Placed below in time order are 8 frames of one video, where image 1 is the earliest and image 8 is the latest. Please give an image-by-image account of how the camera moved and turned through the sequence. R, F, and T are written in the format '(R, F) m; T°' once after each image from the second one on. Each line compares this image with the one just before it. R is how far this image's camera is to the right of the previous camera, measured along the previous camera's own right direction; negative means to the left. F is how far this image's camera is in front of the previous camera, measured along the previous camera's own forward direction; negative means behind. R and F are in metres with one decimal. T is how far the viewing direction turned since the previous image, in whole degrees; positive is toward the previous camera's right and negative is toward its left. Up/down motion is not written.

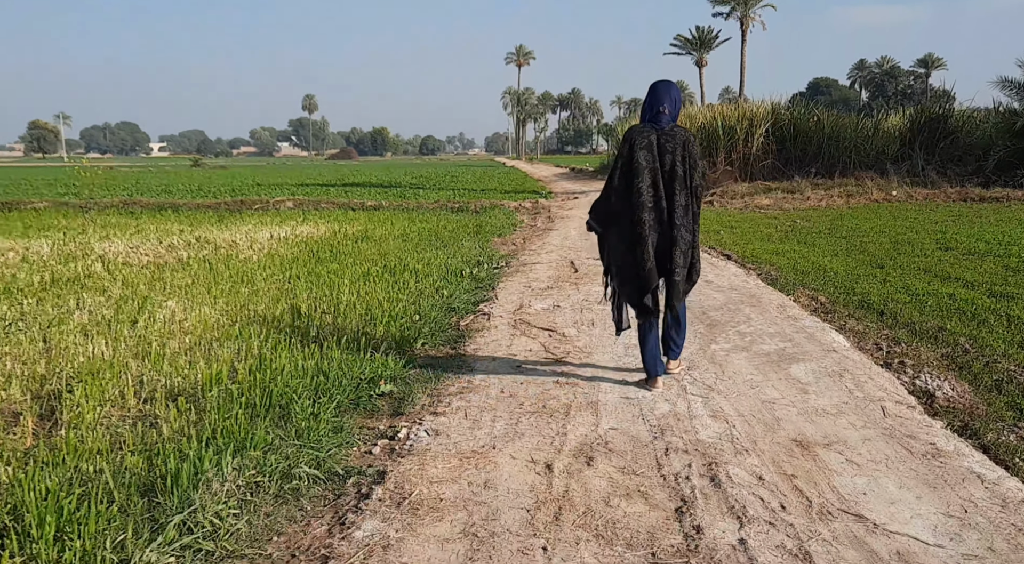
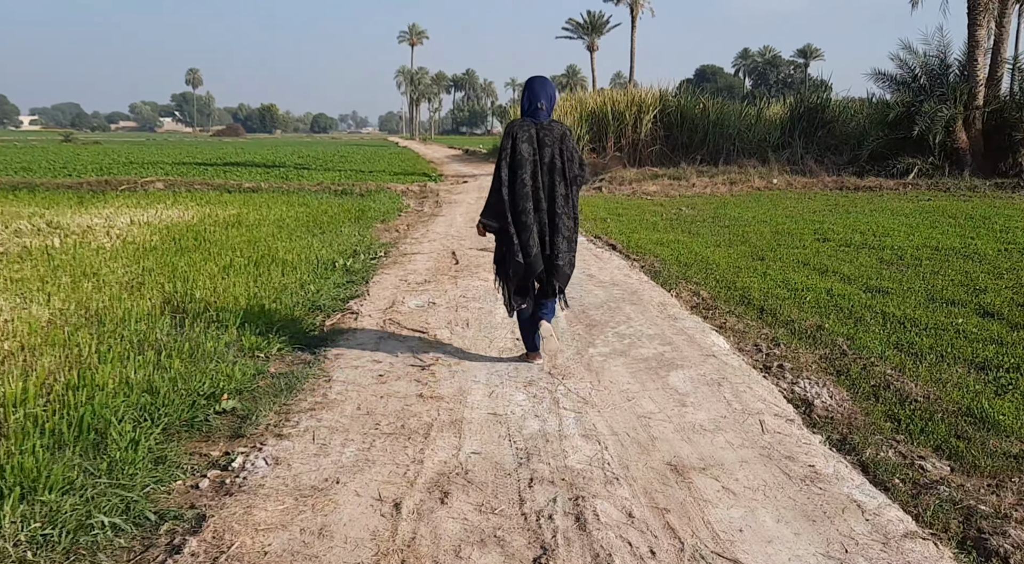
(+0.2, +0.5) m; +8°
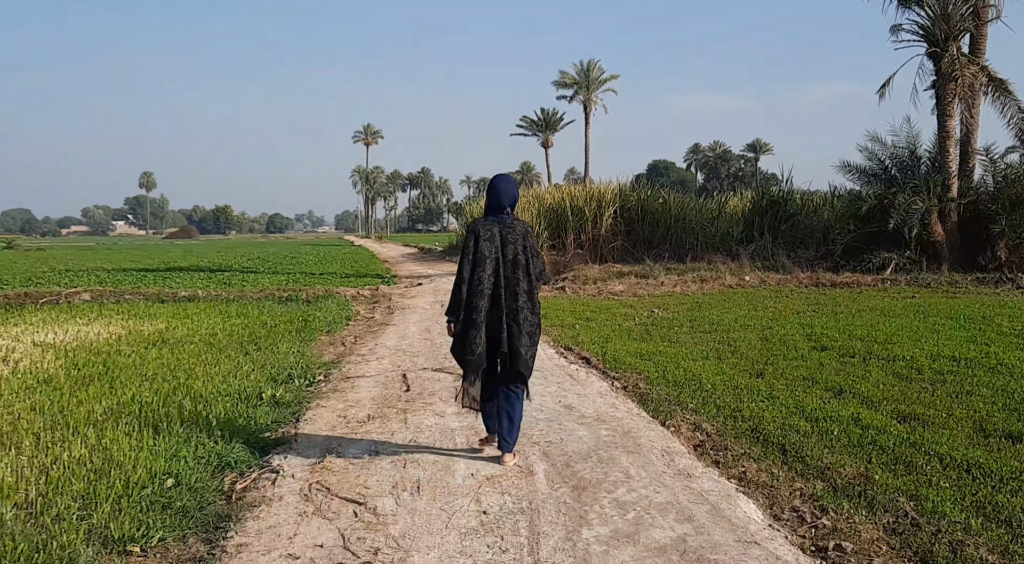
(0.0, +1.3) m; +3°
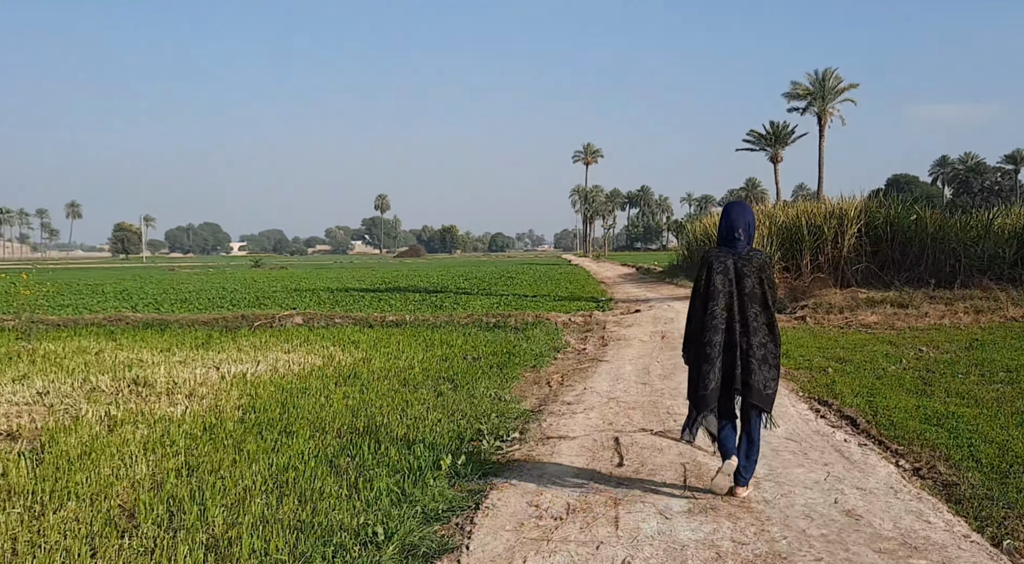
(-0.2, +1.8) m; -16°
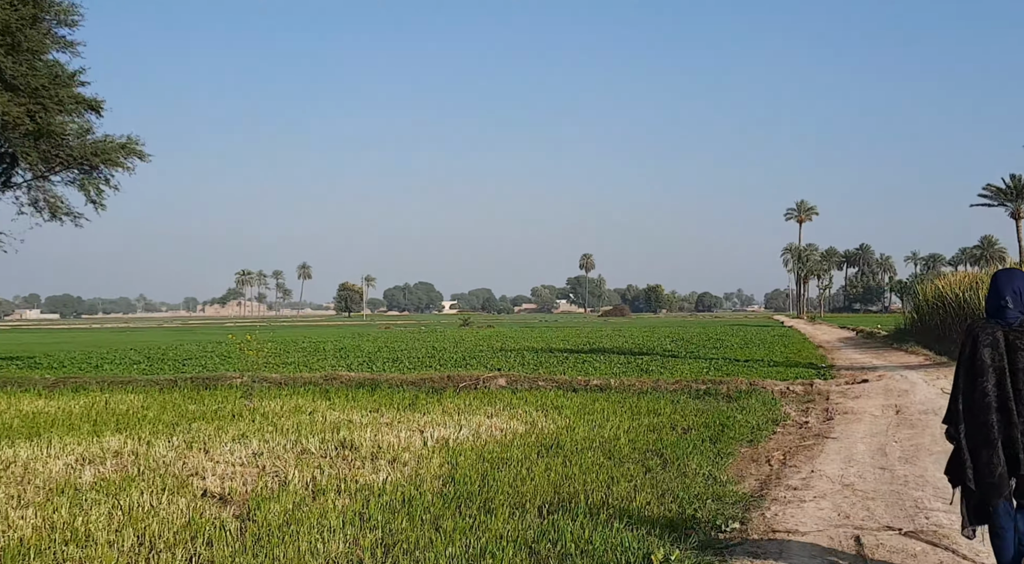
(-0.1, +0.4) m; -15°
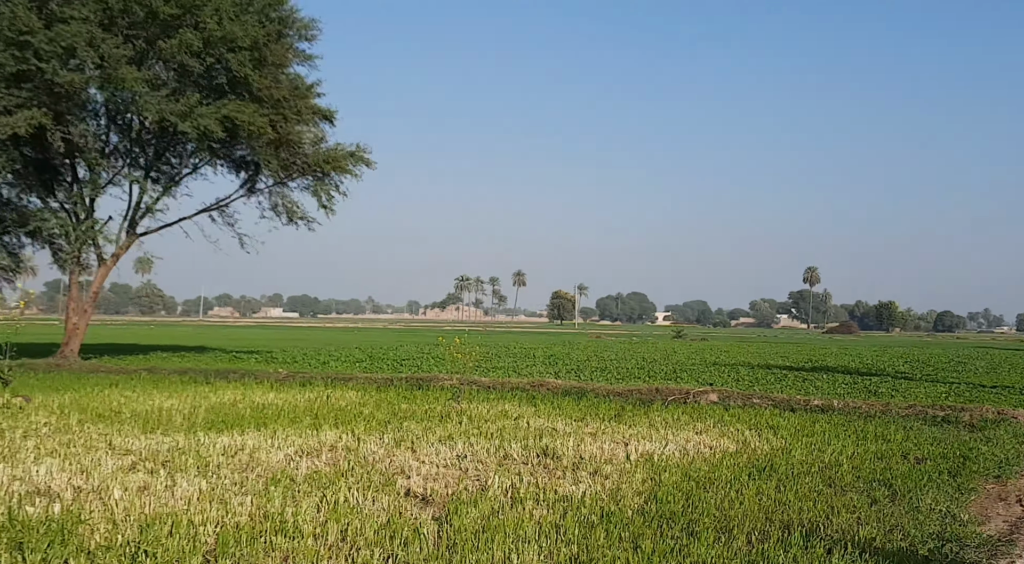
(0.0, +0.2) m; -16°
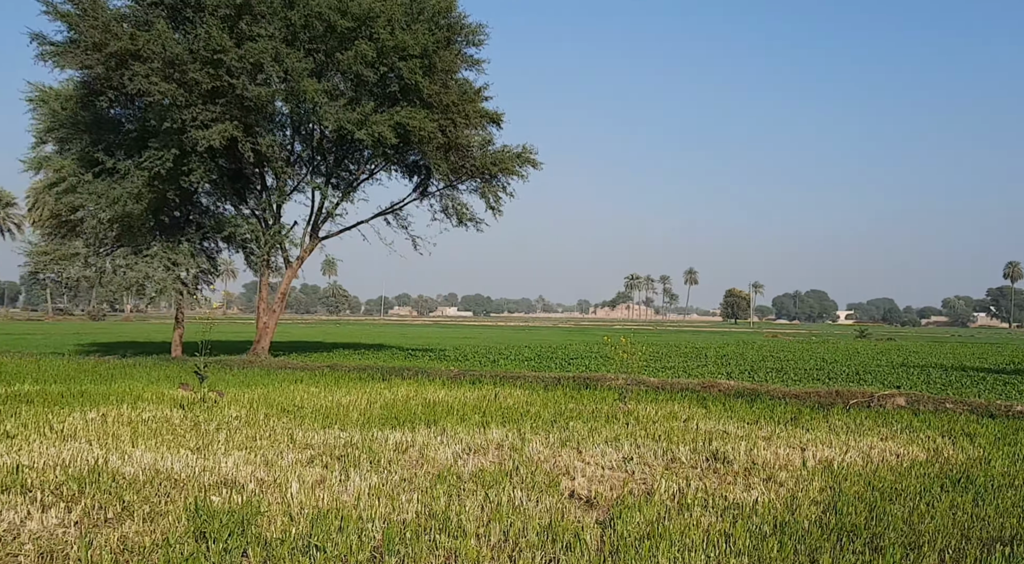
(0.0, 0.0) m; -13°
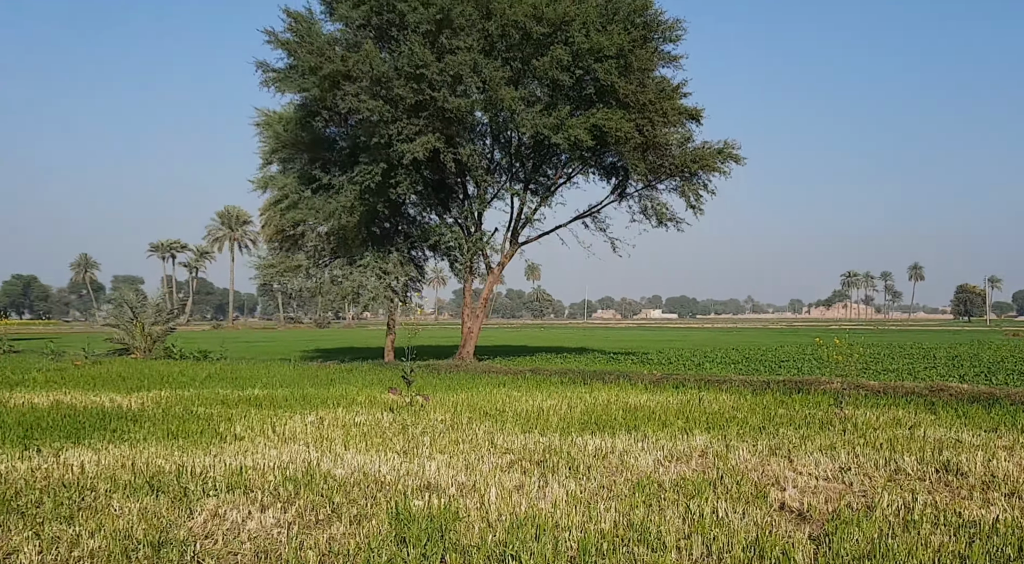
(0.0, 0.0) m; -15°
